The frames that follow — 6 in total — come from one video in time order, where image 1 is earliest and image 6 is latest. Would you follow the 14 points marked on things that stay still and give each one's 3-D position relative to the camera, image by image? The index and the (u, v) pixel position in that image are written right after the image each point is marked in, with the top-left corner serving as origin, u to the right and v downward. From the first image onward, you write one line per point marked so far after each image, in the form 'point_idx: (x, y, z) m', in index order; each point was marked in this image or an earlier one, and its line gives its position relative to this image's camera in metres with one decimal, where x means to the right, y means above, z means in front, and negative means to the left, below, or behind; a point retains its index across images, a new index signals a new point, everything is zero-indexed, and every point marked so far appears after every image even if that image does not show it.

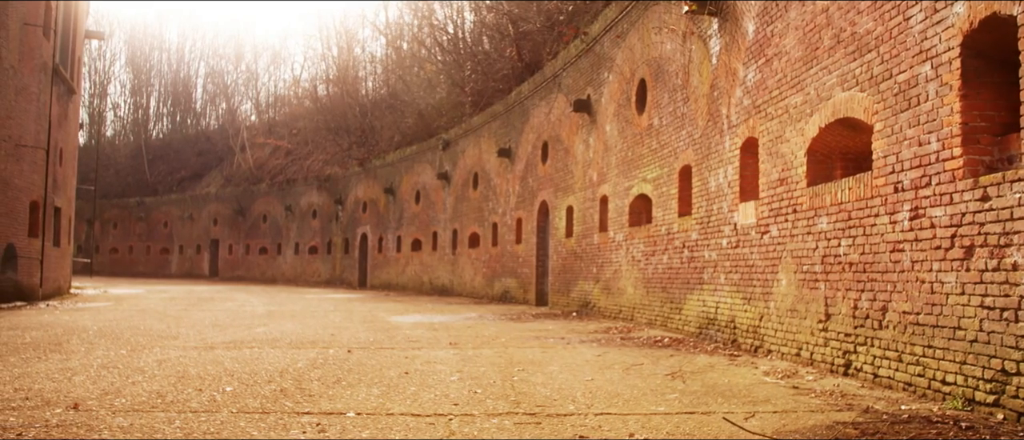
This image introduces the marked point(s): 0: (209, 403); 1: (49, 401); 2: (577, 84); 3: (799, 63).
0: (-2.0, -1.2, +5.2) m
1: (-3.0, -1.2, +5.1) m
2: (+1.1, +2.4, +14.3) m
3: (+2.7, +1.5, +7.4) m
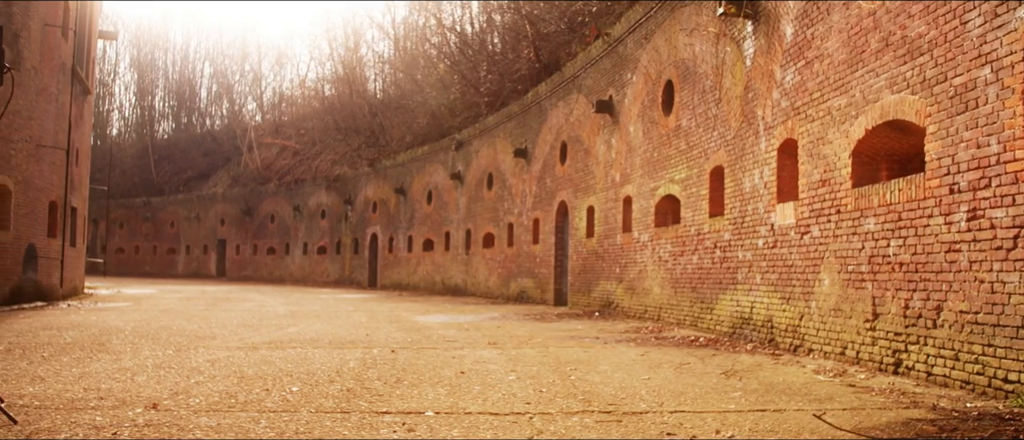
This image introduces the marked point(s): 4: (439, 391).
0: (-1.5, -1.2, +5.2) m
1: (-2.5, -1.2, +5.1) m
2: (+1.5, +2.4, +14.4) m
3: (+3.1, +1.4, +7.5) m
4: (-0.5, -1.2, +5.7) m
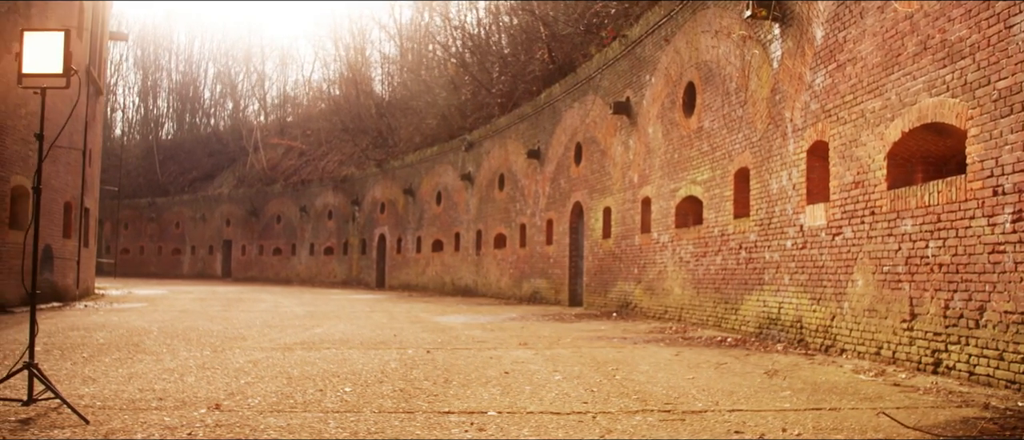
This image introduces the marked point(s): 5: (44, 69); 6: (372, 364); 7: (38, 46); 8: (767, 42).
0: (-1.1, -1.2, +5.3) m
1: (-2.1, -1.2, +5.2) m
2: (+1.8, +2.4, +14.5) m
3: (+3.5, +1.4, +7.6) m
4: (-0.1, -1.2, +5.8) m
5: (-2.8, +0.9, +4.8) m
6: (-1.3, -1.3, +7.2) m
7: (-2.9, +1.1, +4.8) m
8: (+3.1, +2.2, +9.7) m
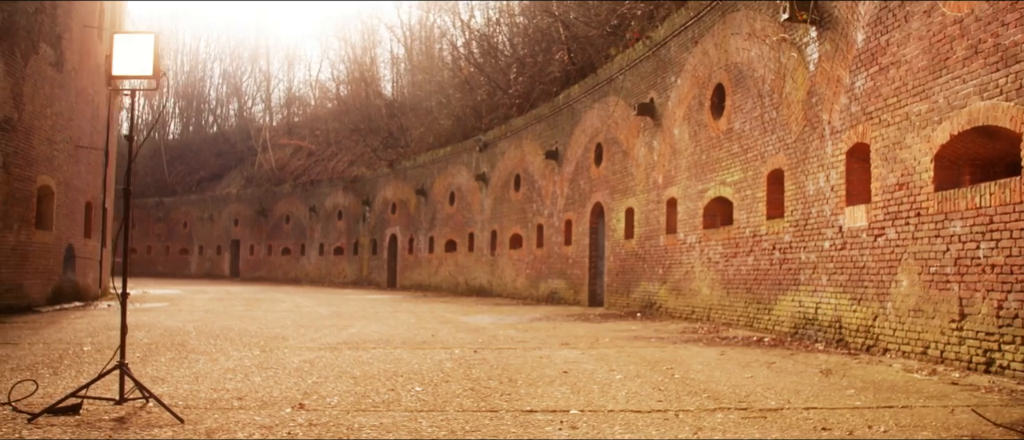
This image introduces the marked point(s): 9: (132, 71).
0: (-0.6, -1.2, +5.3) m
1: (-1.6, -1.2, +5.2) m
2: (+2.3, +2.4, +14.5) m
3: (+4.0, +1.4, +7.7) m
4: (+0.4, -1.2, +5.8) m
5: (-2.3, +0.9, +4.8) m
6: (-0.8, -1.3, +7.3) m
7: (-2.3, +1.0, +4.9) m
8: (+3.6, +2.1, +9.8) m
9: (-2.3, +0.9, +4.8) m
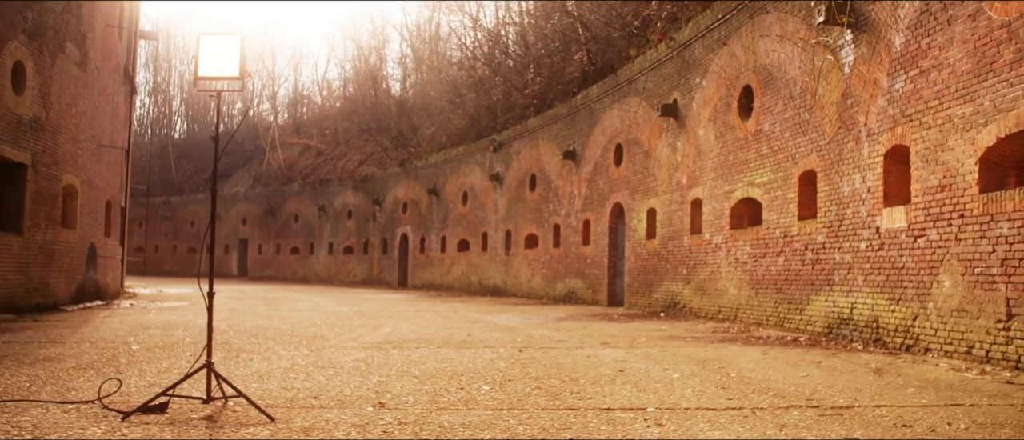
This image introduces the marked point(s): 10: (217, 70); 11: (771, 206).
0: (-0.1, -1.2, +5.4) m
1: (-1.1, -1.2, +5.3) m
2: (+2.7, +2.4, +14.6) m
3: (+4.4, +1.4, +7.8) m
4: (+0.9, -1.3, +5.9) m
5: (-1.8, +0.9, +4.9) m
6: (-0.3, -1.3, +7.3) m
7: (-1.8, +1.0, +4.9) m
8: (+4.0, +2.1, +9.9) m
9: (-1.8, +0.9, +4.9) m
10: (-1.8, +0.9, +4.9) m
11: (+3.7, +0.2, +11.3) m
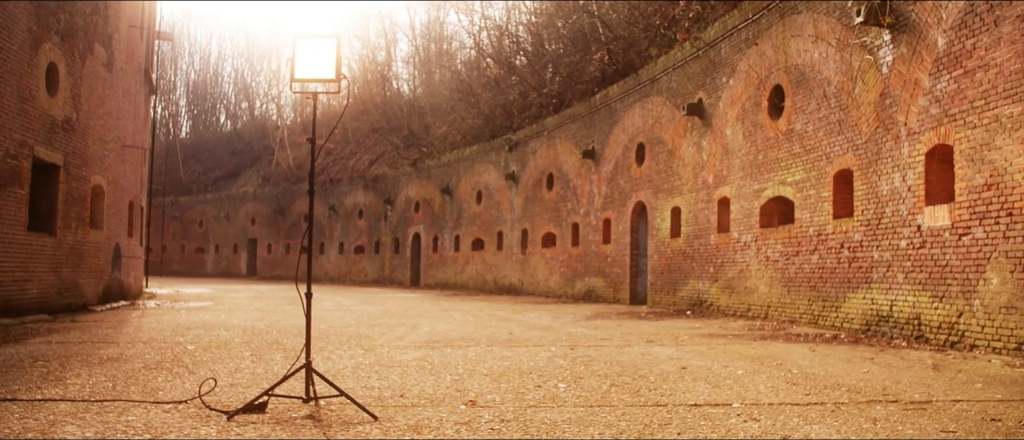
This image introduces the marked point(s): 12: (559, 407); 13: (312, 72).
0: (+0.5, -1.2, +5.5) m
1: (-0.5, -1.2, +5.3) m
2: (+3.2, +2.4, +14.7) m
3: (+5.0, +1.4, +7.9) m
4: (+1.4, -1.2, +6.0) m
5: (-1.2, +0.9, +4.9) m
6: (+0.3, -1.3, +7.4) m
7: (-1.3, +1.0, +5.0) m
8: (+4.5, +2.2, +10.0) m
9: (-1.2, +0.9, +4.9) m
10: (-1.2, +0.9, +4.9) m
11: (+4.2, +0.2, +11.4) m
12: (+0.3, -1.2, +5.1) m
13: (-1.2, +0.9, +4.9) m
